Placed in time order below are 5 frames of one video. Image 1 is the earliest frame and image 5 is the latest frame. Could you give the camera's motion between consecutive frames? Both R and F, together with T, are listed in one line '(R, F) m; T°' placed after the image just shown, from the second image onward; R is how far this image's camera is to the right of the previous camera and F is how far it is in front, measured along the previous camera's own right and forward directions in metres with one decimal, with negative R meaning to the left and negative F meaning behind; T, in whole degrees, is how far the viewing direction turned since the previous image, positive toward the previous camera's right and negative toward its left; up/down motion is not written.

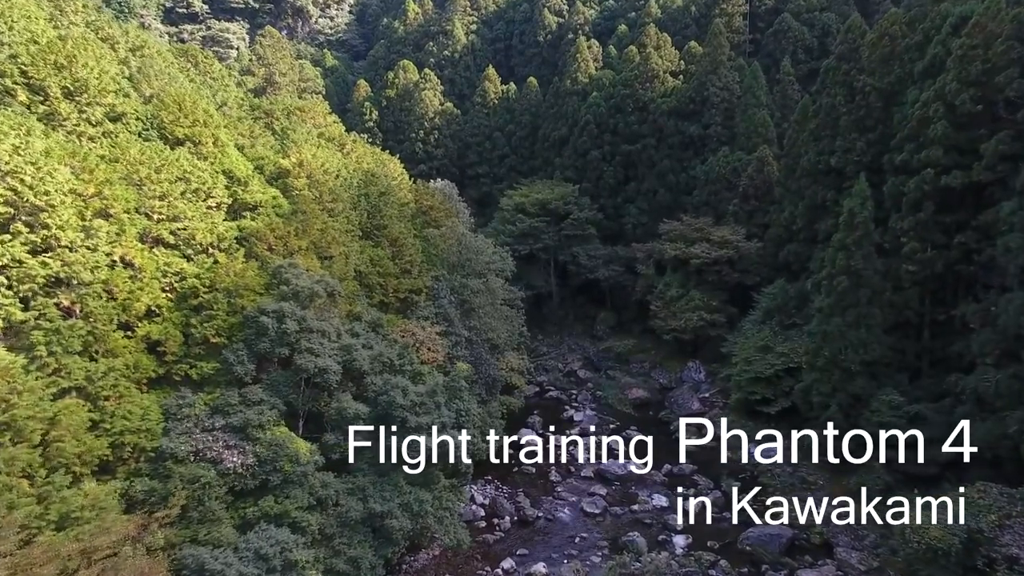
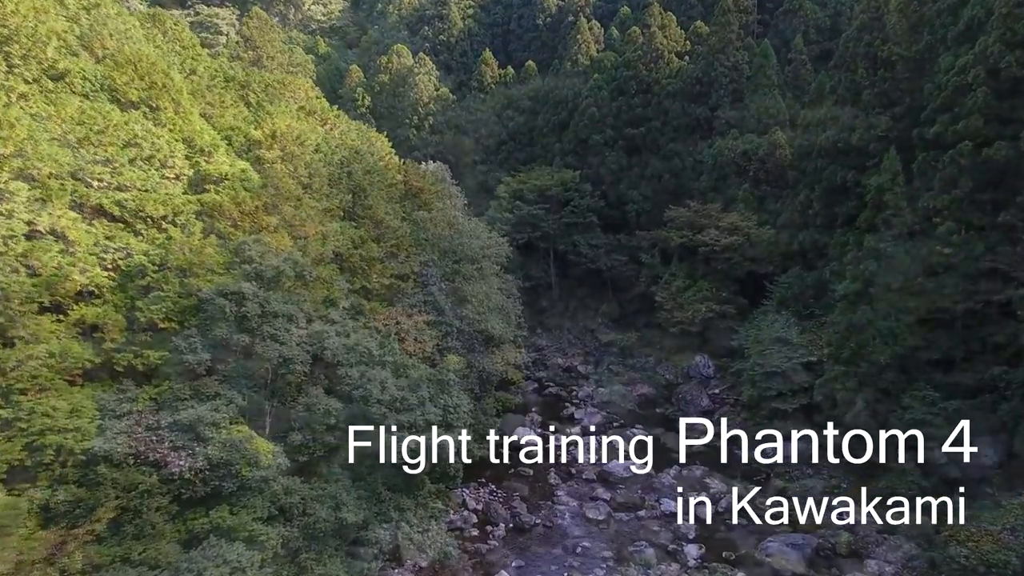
(+0.1, +1.2) m; 0°
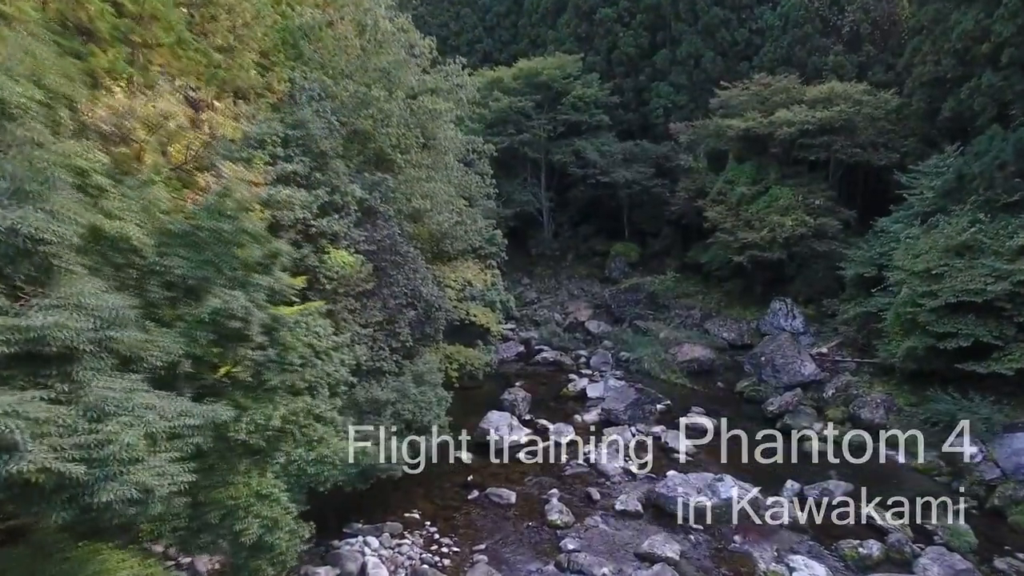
(0.0, +1.1) m; +1°
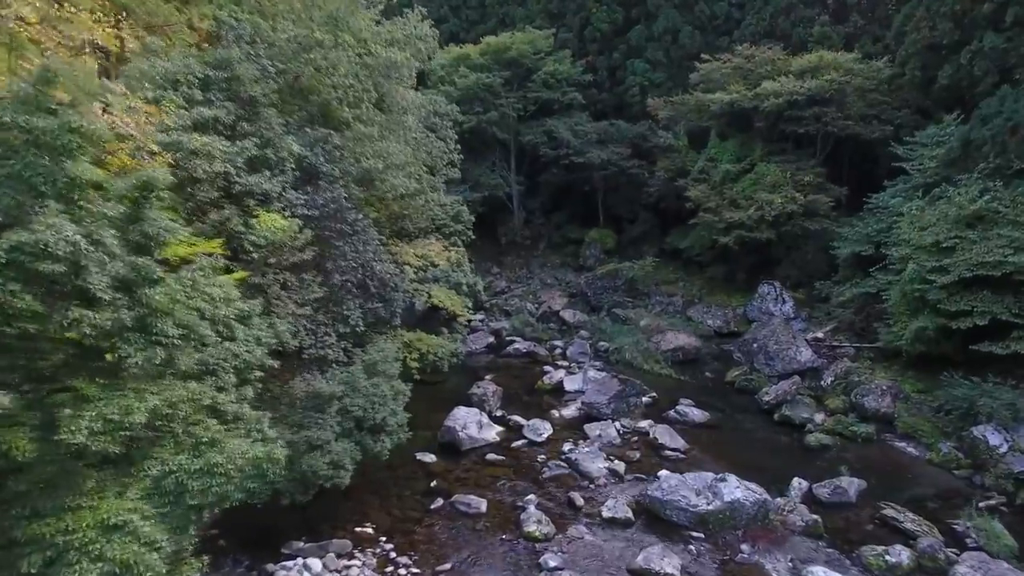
(0.0, +1.2) m; +3°
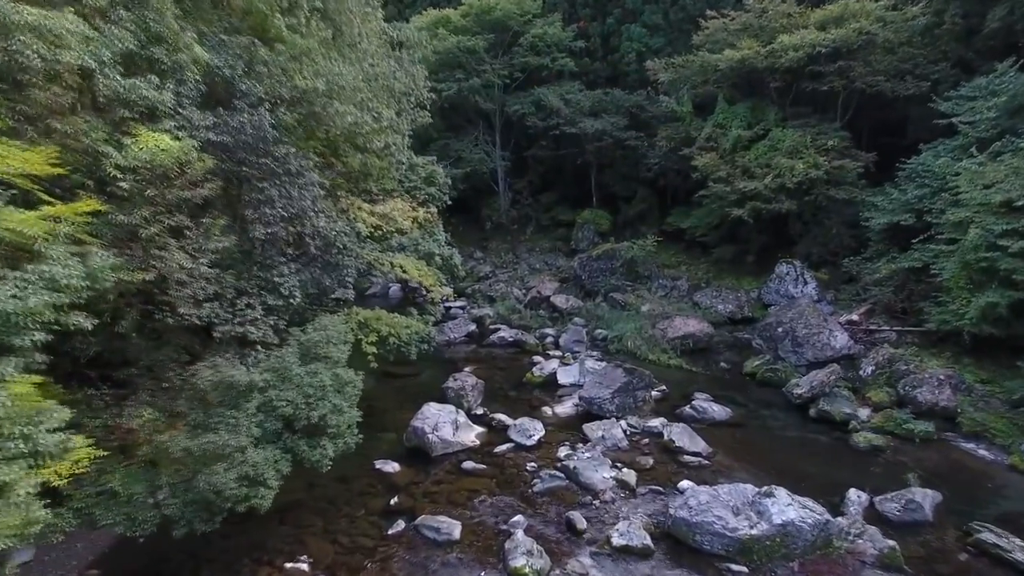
(0.0, +1.7) m; +1°
